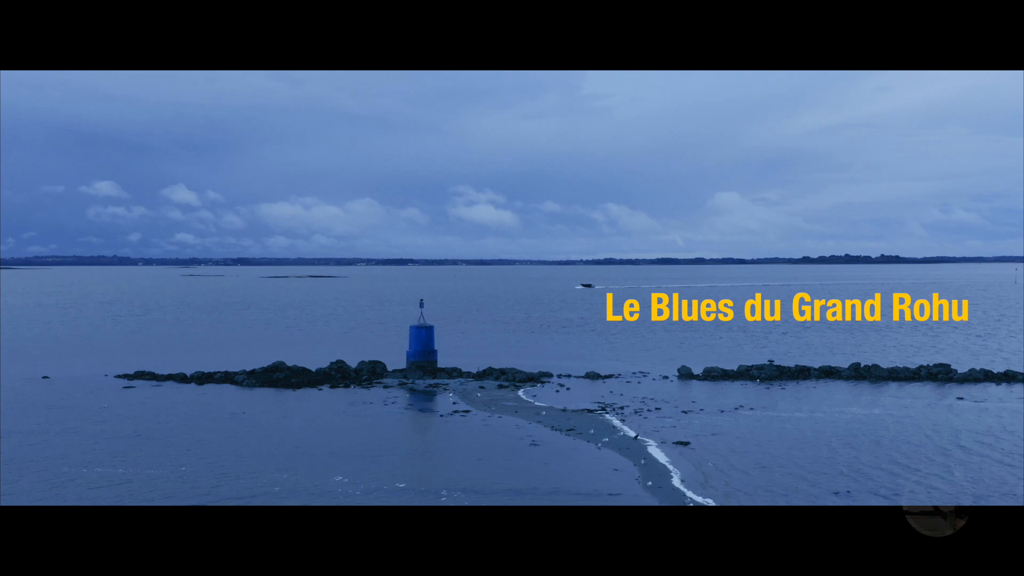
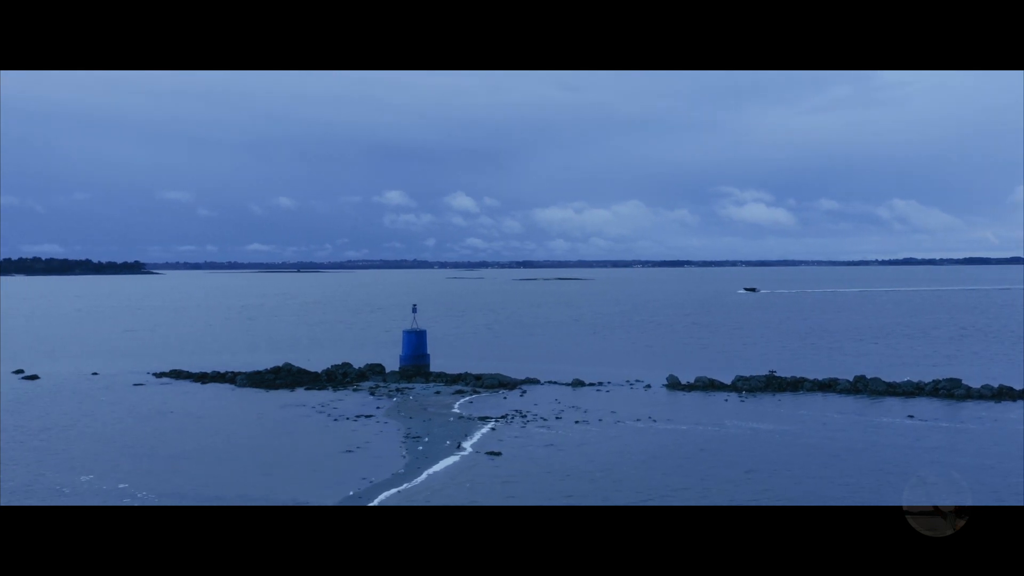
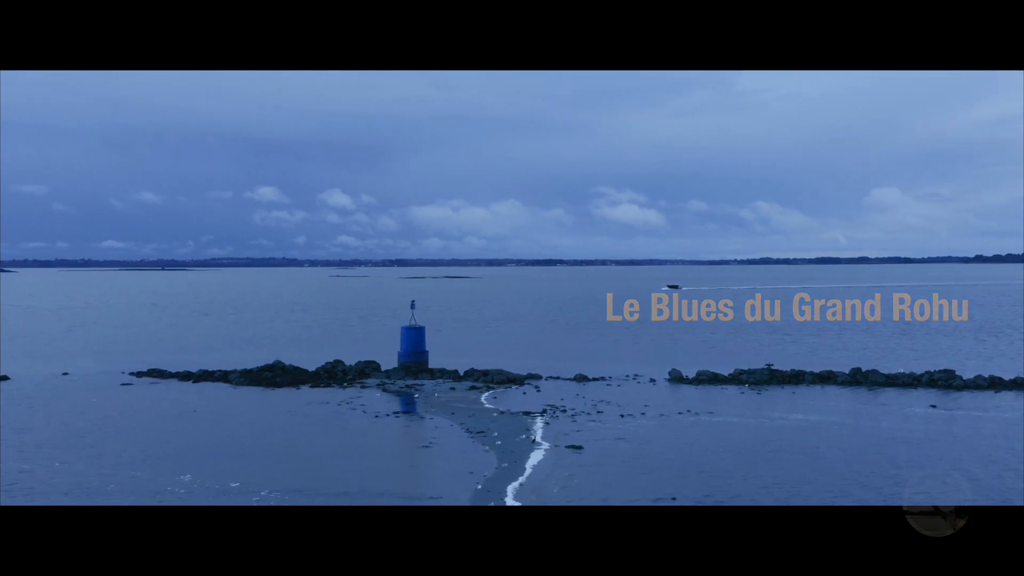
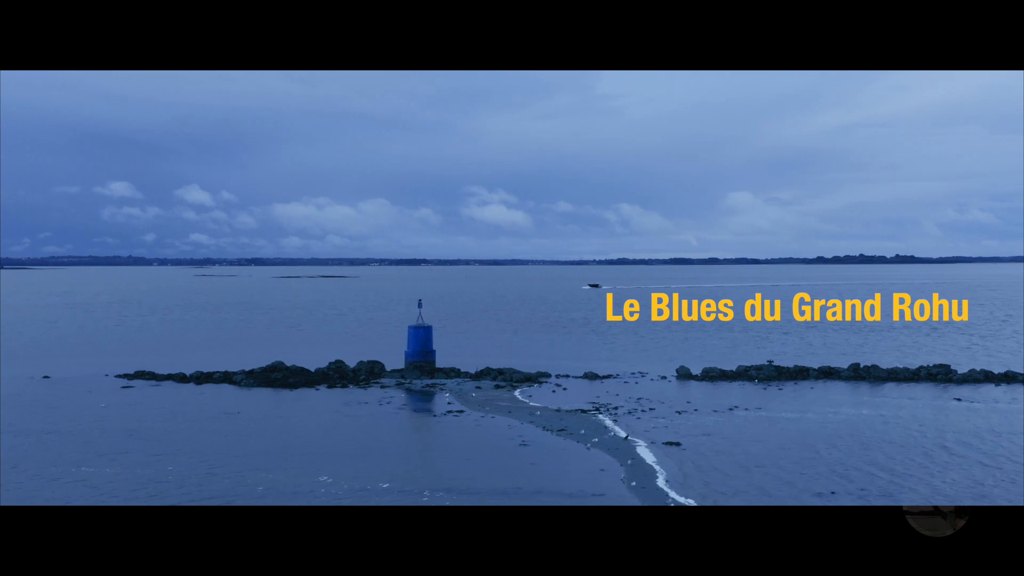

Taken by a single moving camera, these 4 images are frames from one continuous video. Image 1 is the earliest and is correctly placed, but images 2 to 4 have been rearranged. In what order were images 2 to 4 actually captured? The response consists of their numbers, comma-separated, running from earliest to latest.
4, 3, 2
